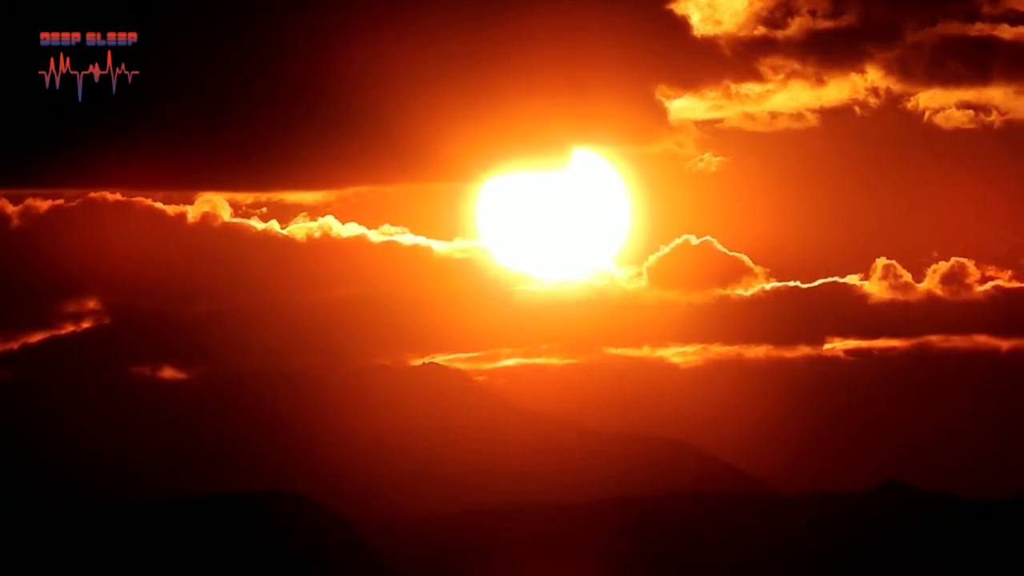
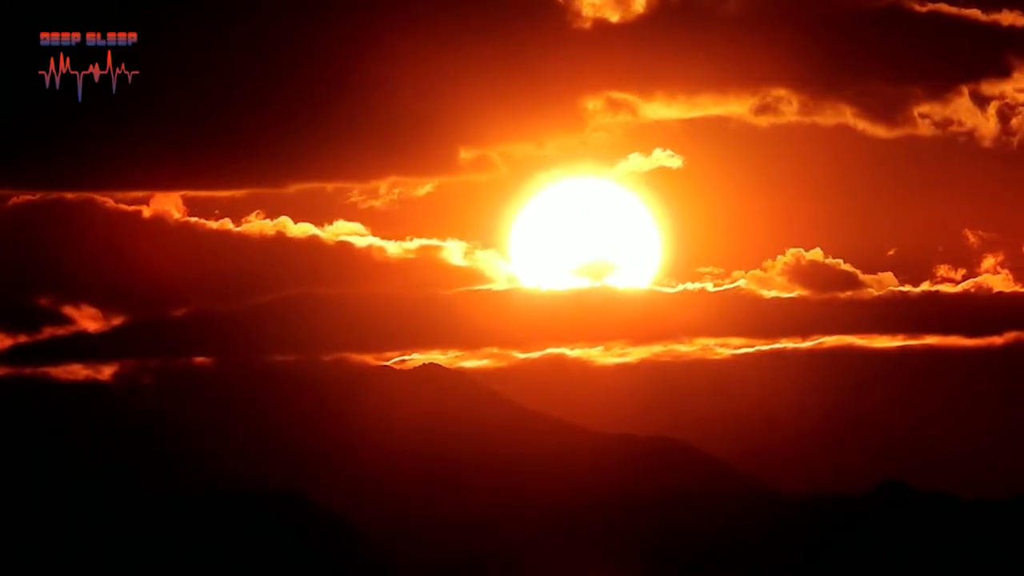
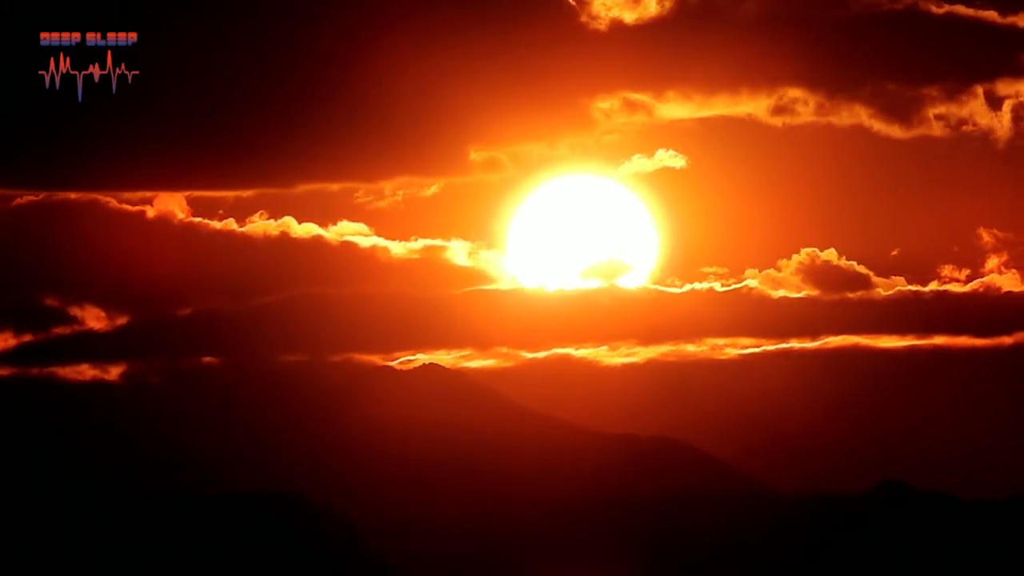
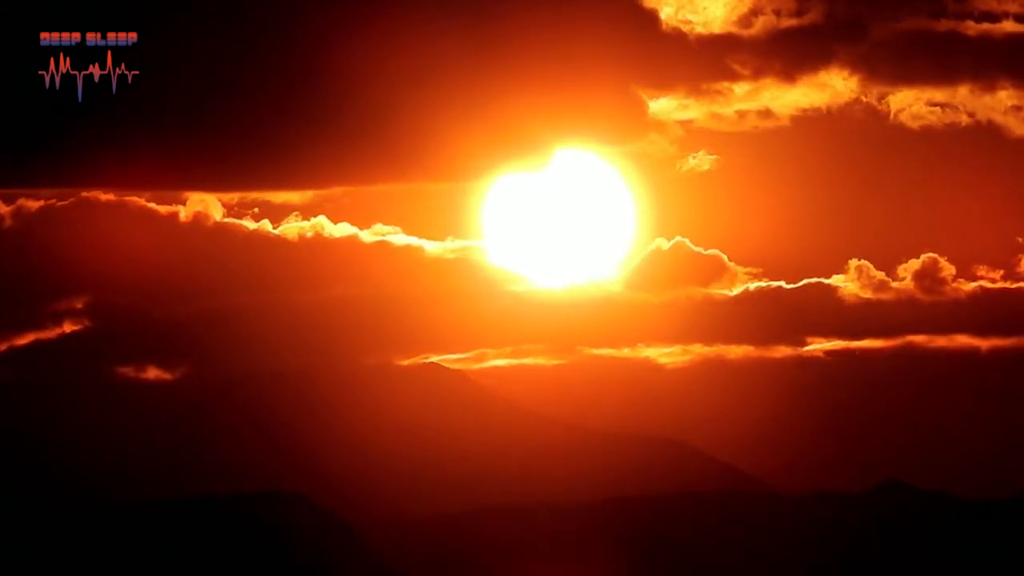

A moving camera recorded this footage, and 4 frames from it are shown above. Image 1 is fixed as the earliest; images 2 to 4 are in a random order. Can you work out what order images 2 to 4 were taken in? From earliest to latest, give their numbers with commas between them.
4, 3, 2
